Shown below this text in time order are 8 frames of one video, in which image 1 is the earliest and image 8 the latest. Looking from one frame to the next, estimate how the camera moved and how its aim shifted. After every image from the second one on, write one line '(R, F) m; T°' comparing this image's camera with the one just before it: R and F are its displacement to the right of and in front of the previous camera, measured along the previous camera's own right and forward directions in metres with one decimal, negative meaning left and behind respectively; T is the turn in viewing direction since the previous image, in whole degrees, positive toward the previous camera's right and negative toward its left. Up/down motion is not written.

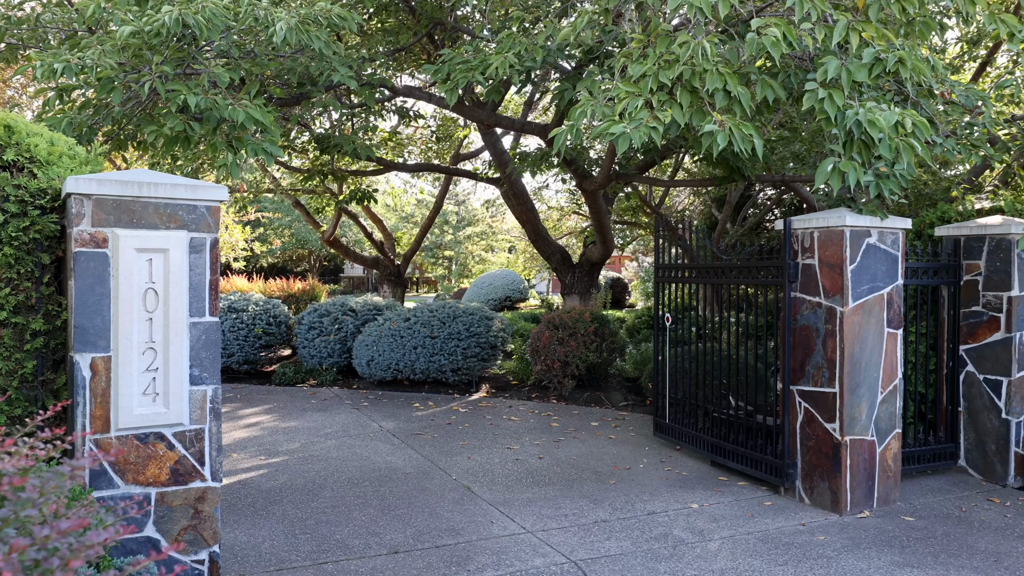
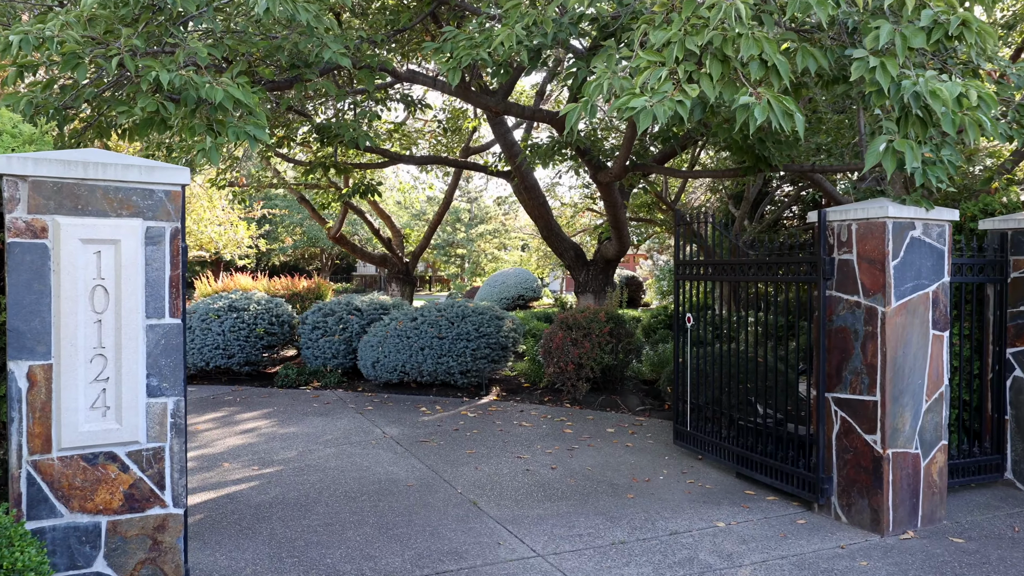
(0.0, +0.4) m; -1°
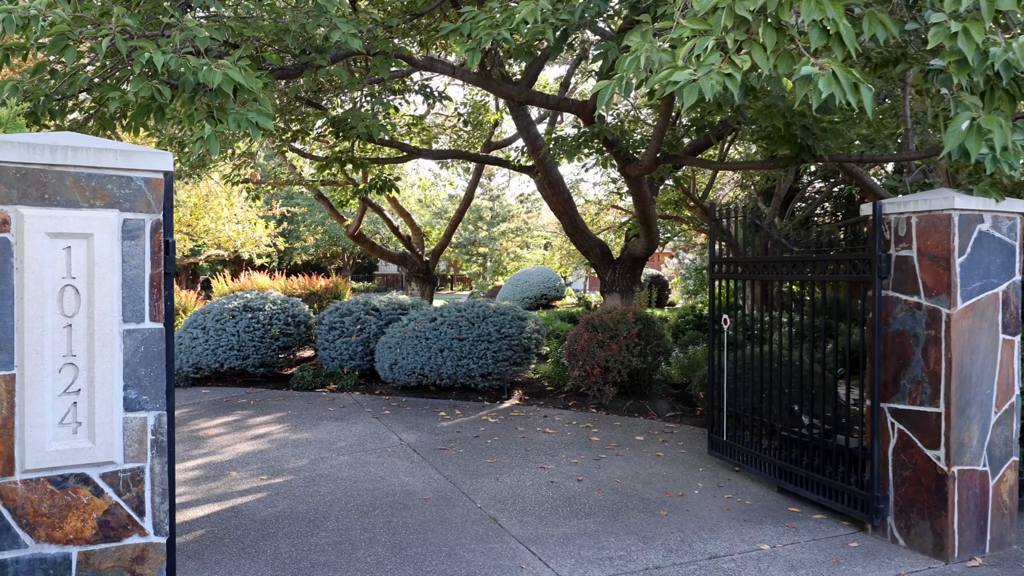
(0.0, +0.4) m; -2°
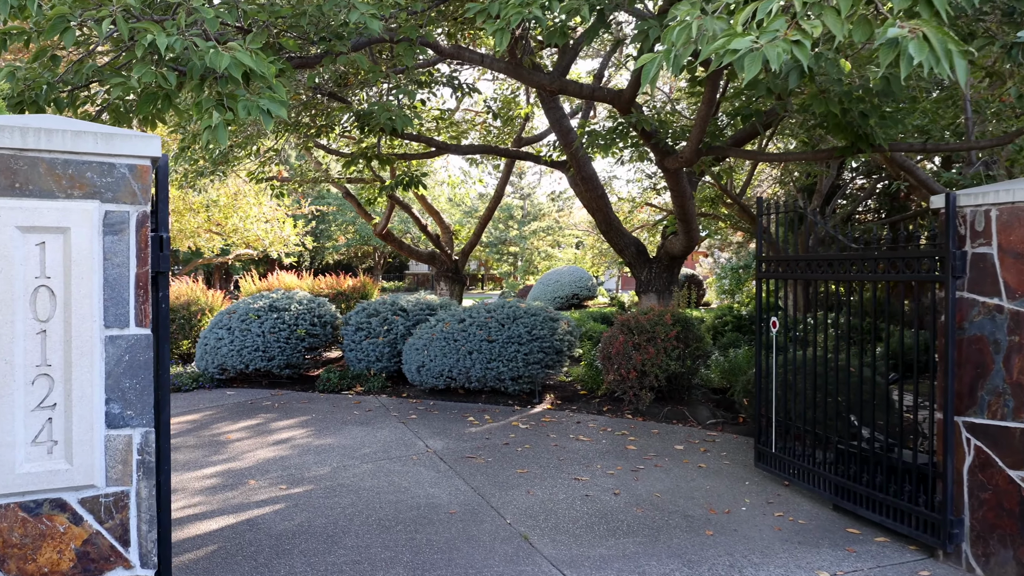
(0.0, +0.3) m; -2°
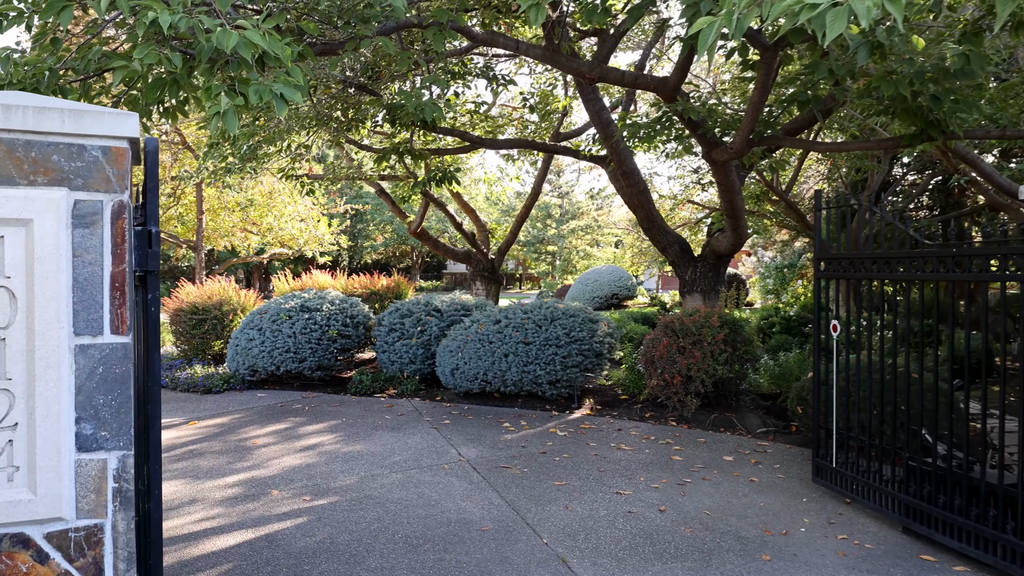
(0.0, +0.3) m; -3°
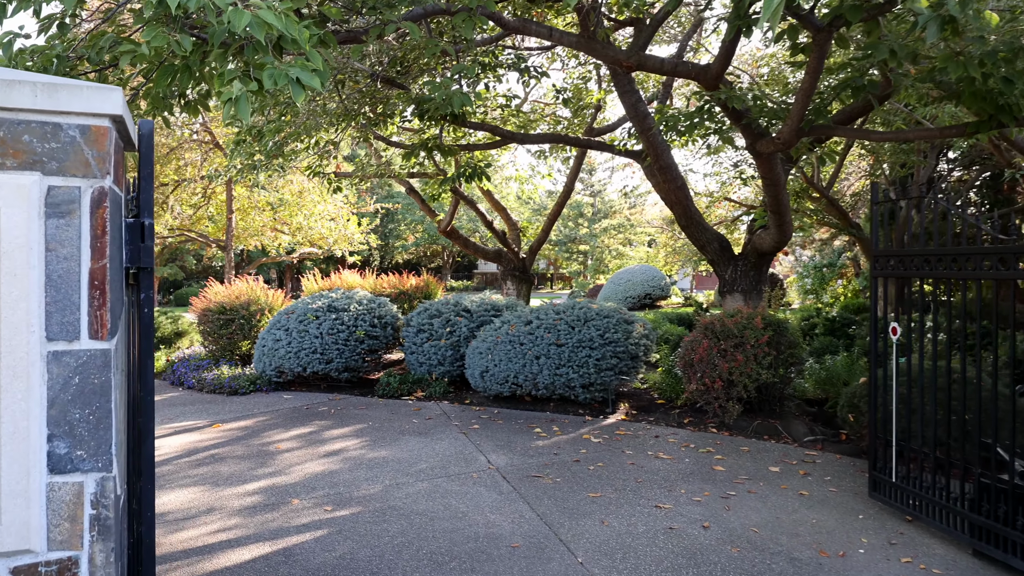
(0.0, +0.3) m; -2°
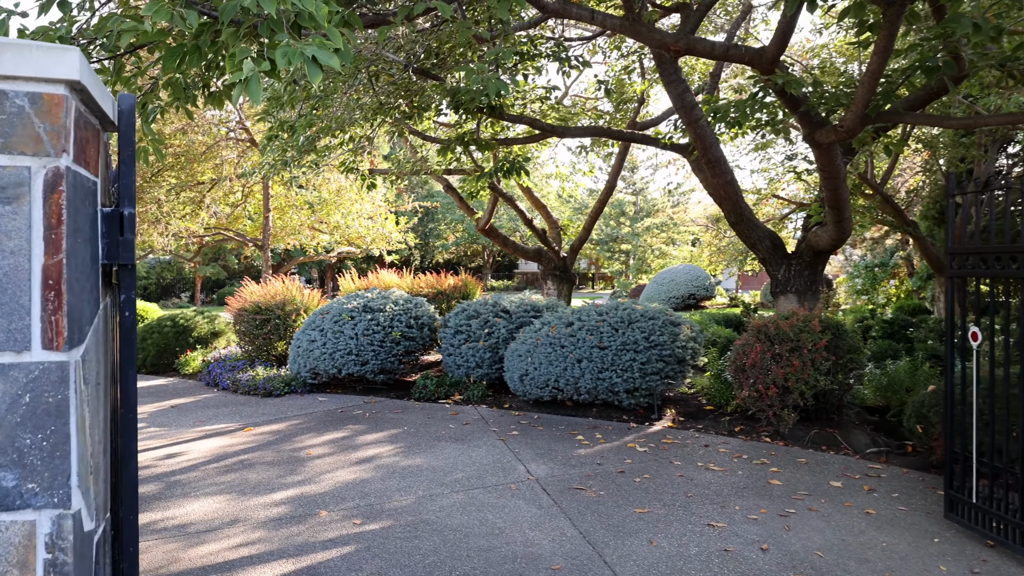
(0.0, +0.3) m; -3°
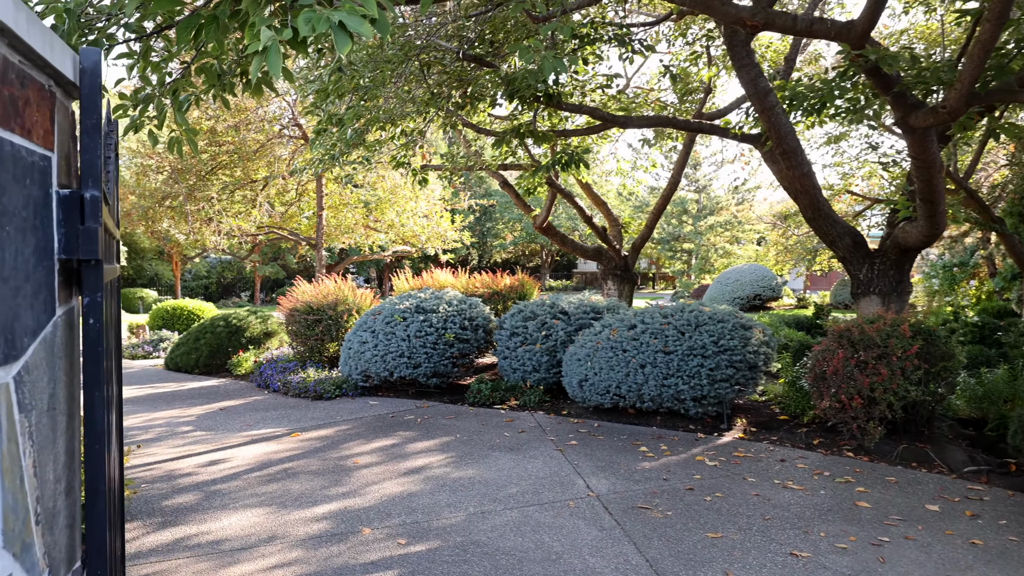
(0.0, +0.4) m; -4°
